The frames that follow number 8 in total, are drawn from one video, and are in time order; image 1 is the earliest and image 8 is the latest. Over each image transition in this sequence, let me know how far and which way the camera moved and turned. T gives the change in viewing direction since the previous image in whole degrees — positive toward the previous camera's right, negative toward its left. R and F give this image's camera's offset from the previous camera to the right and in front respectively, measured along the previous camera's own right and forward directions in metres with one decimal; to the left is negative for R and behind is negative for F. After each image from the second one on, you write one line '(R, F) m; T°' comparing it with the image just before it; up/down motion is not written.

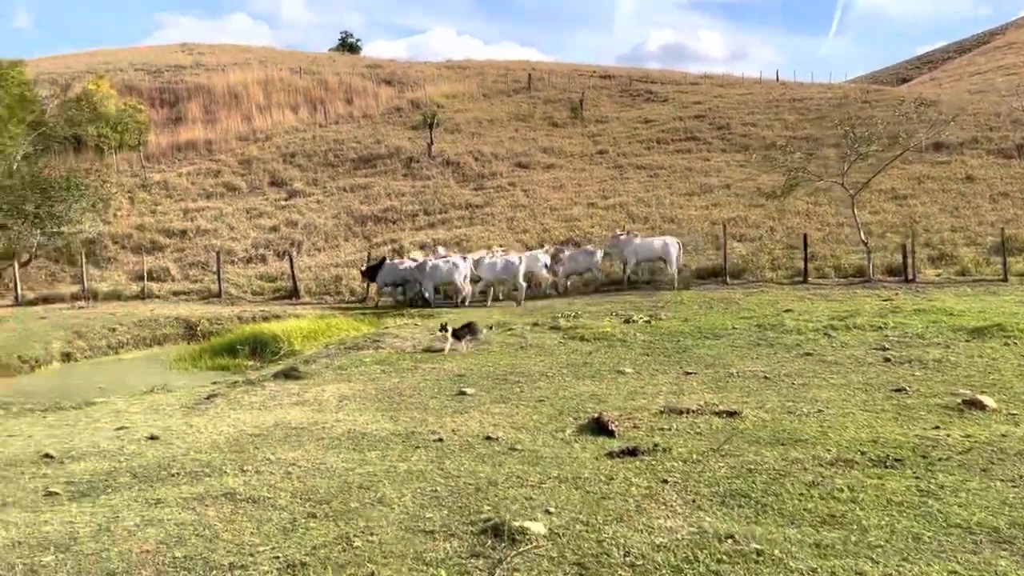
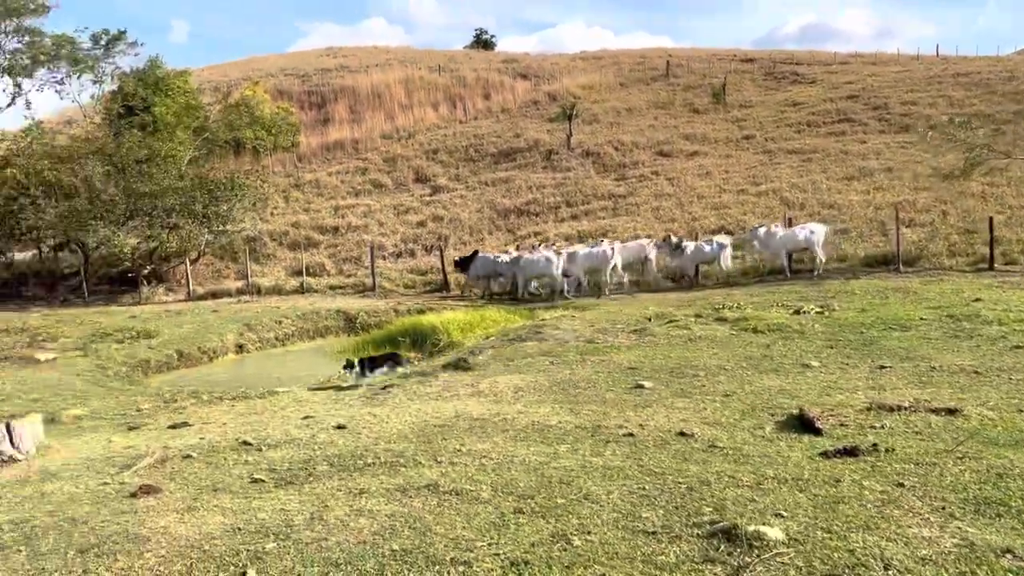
(-0.3, +0.2) m; -9°
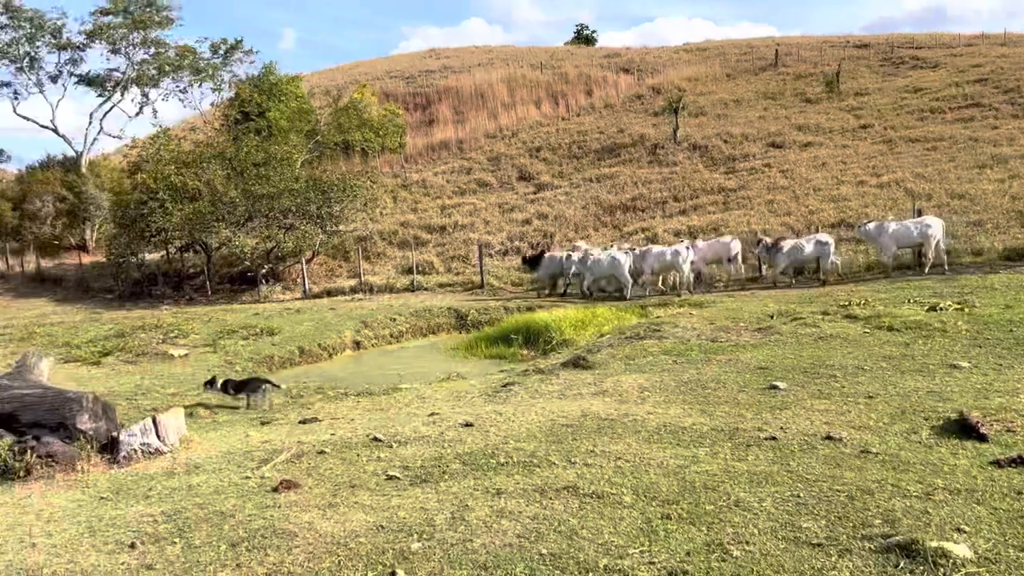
(-0.2, +0.1) m; -7°
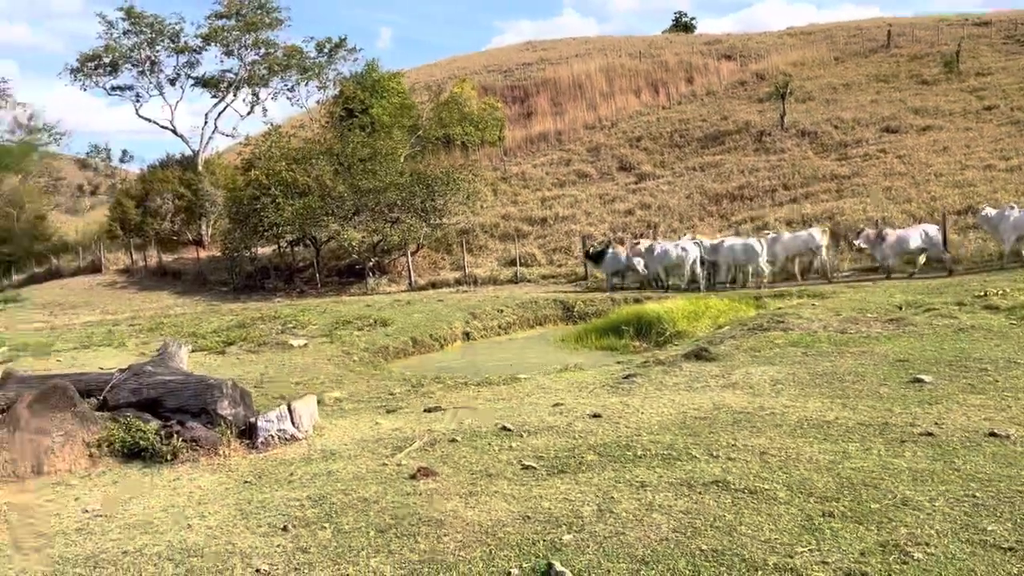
(-0.2, +0.1) m; -6°
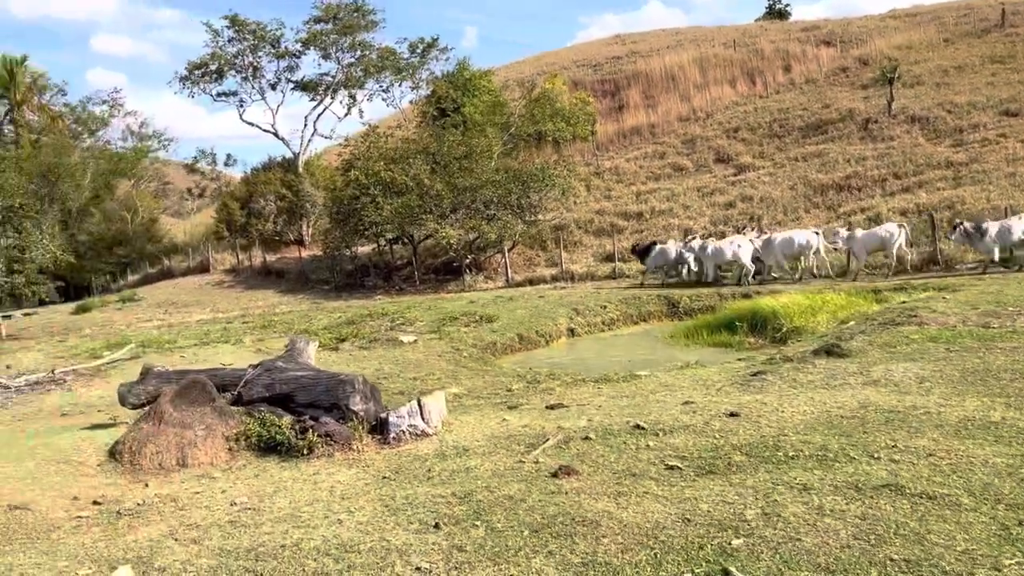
(-0.3, +0.1) m; -6°
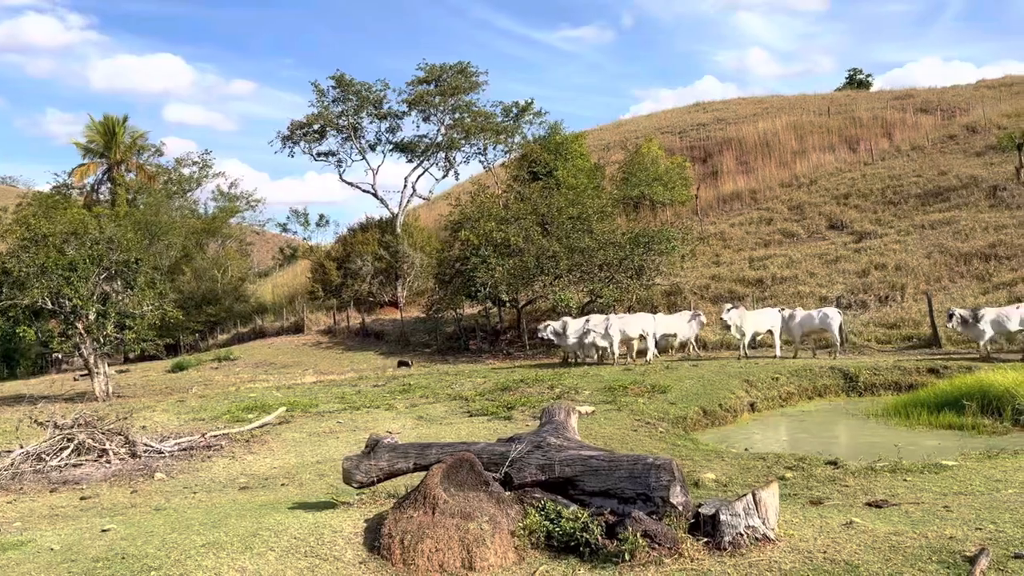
(-1.6, +1.0) m; -4°
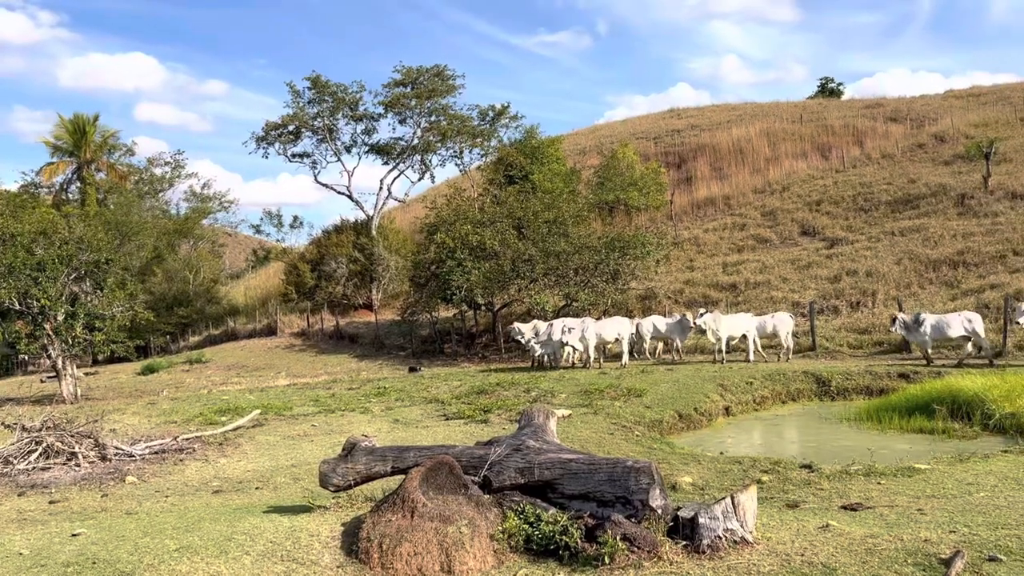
(0.0, 0.0) m; +2°
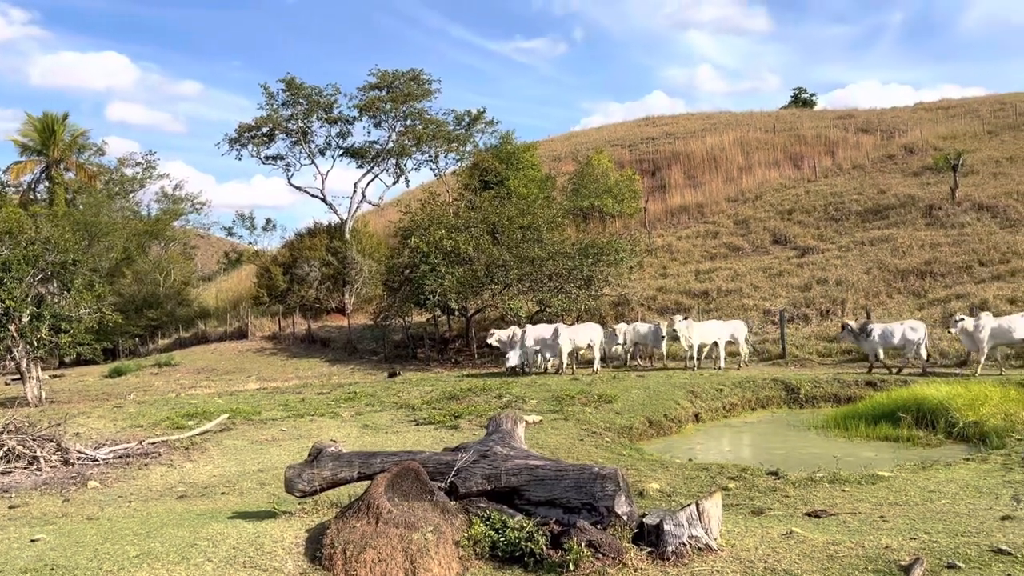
(0.0, 0.0) m; +2°
